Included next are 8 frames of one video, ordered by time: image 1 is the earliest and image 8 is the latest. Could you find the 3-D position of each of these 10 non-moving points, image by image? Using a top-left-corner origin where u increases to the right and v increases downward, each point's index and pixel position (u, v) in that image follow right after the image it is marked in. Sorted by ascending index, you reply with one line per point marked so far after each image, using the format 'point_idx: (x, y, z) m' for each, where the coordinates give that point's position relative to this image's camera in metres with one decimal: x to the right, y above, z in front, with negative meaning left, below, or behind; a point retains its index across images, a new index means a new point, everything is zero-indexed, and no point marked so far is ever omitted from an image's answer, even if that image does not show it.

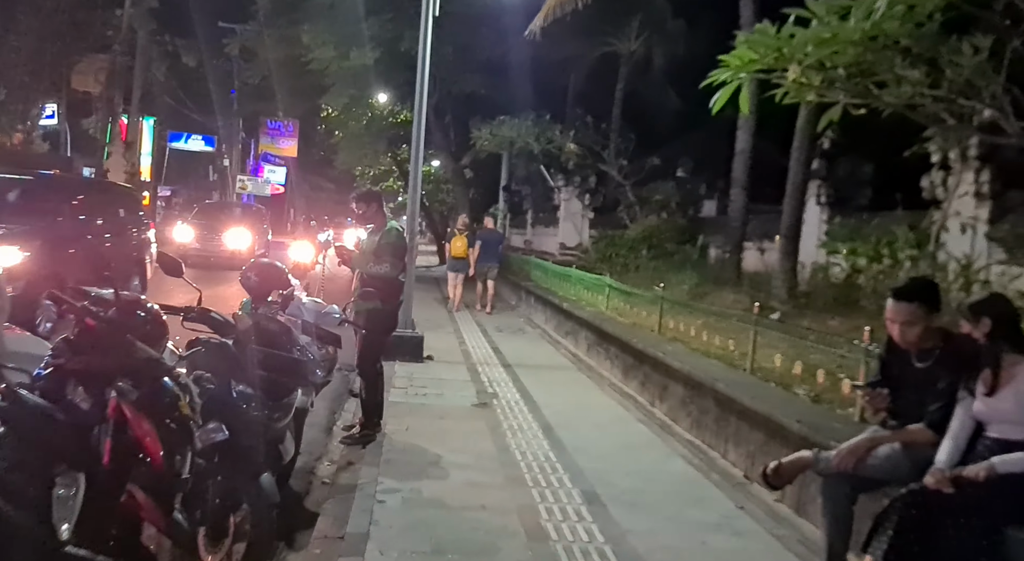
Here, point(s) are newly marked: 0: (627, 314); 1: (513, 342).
0: (+1.5, -0.5, +10.7) m
1: (0.0, -0.9, +11.9) m
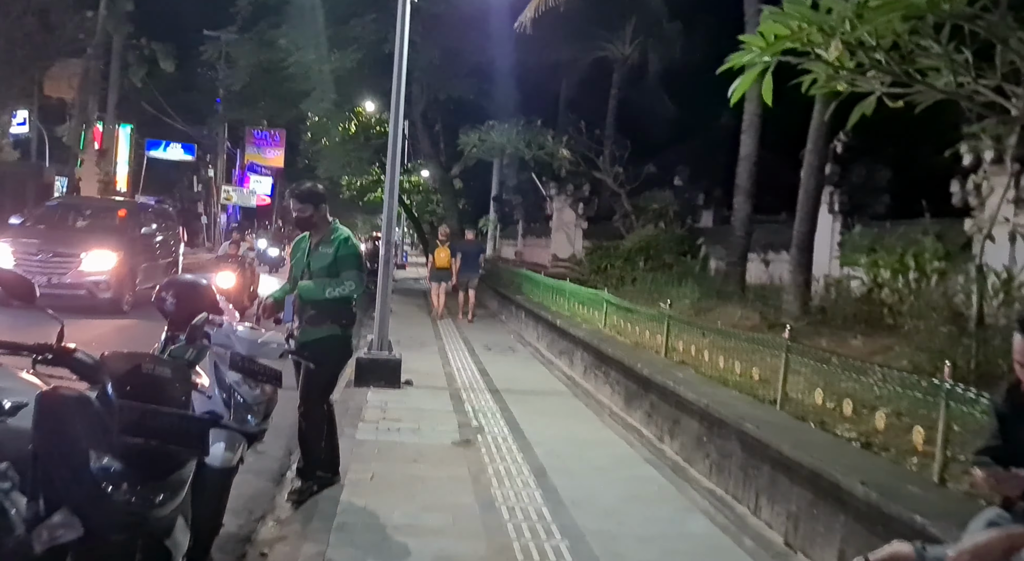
0: (+1.4, -0.7, +9.7) m
1: (-0.1, -1.1, +10.9) m
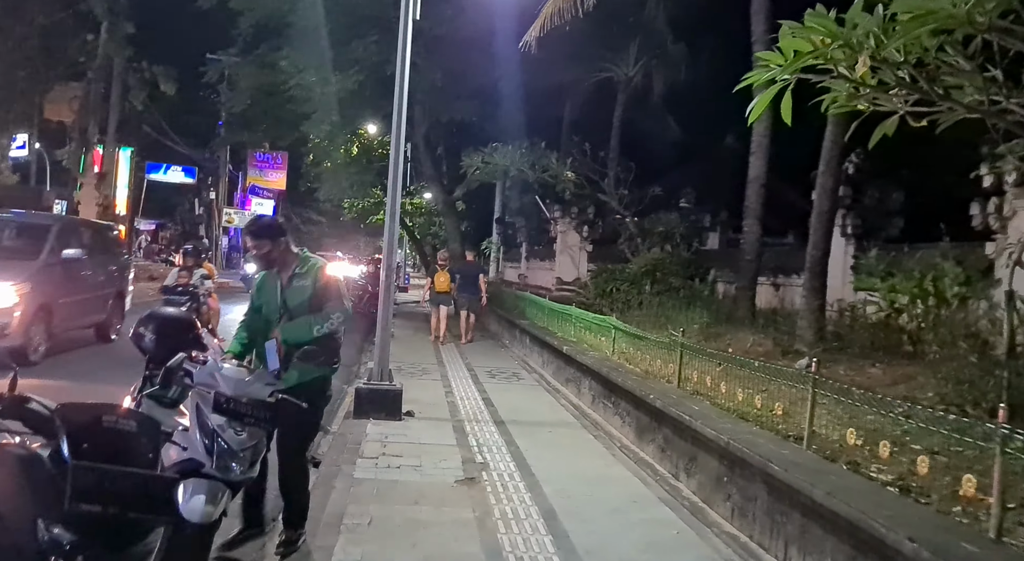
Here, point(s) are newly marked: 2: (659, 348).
0: (+1.5, -1.0, +9.3) m
1: (-0.1, -1.5, +10.5) m
2: (+1.6, -0.7, +8.7) m
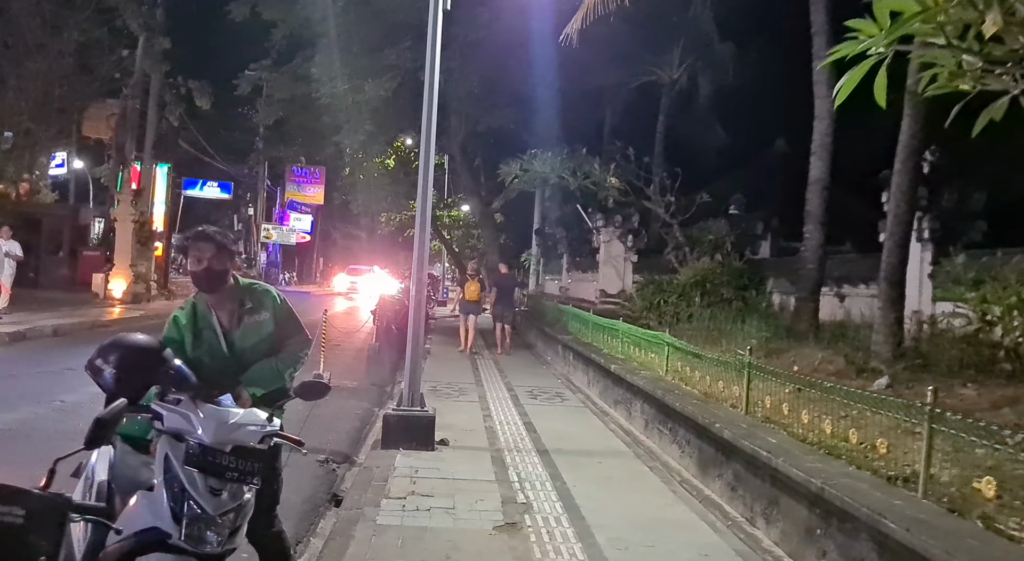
0: (+1.9, -1.1, +8.4) m
1: (+0.4, -1.6, +9.7) m
2: (+2.0, -0.9, +7.8) m
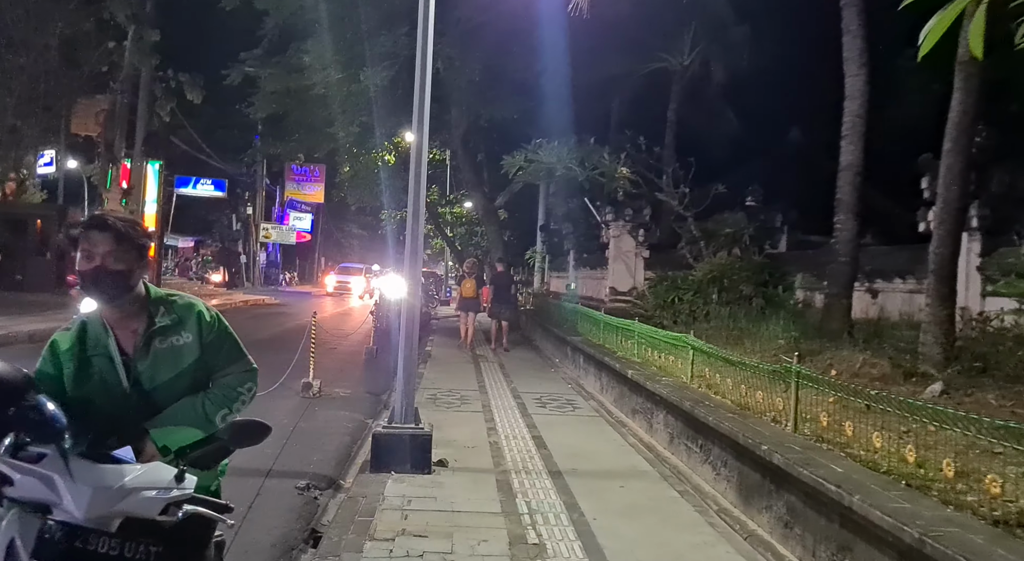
0: (+2.0, -1.0, +7.5) m
1: (+0.5, -1.6, +8.7) m
2: (+2.1, -0.8, +6.8) m
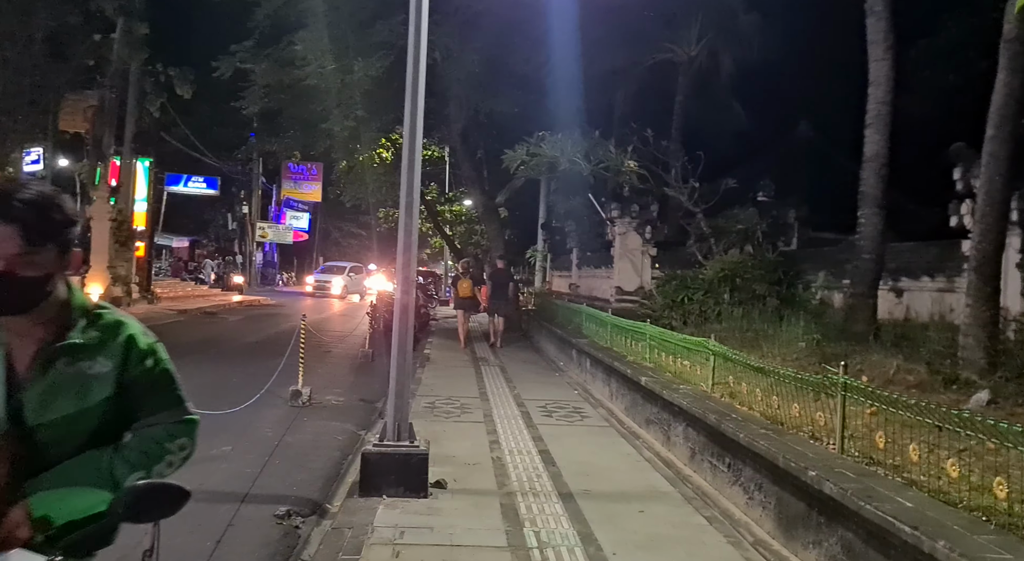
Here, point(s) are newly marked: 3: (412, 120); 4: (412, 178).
0: (+2.0, -1.0, +6.8) m
1: (+0.6, -1.6, +8.1) m
2: (+2.1, -0.8, +6.1) m
3: (-0.8, +1.3, +6.4) m
4: (-0.8, +0.8, +6.4) m
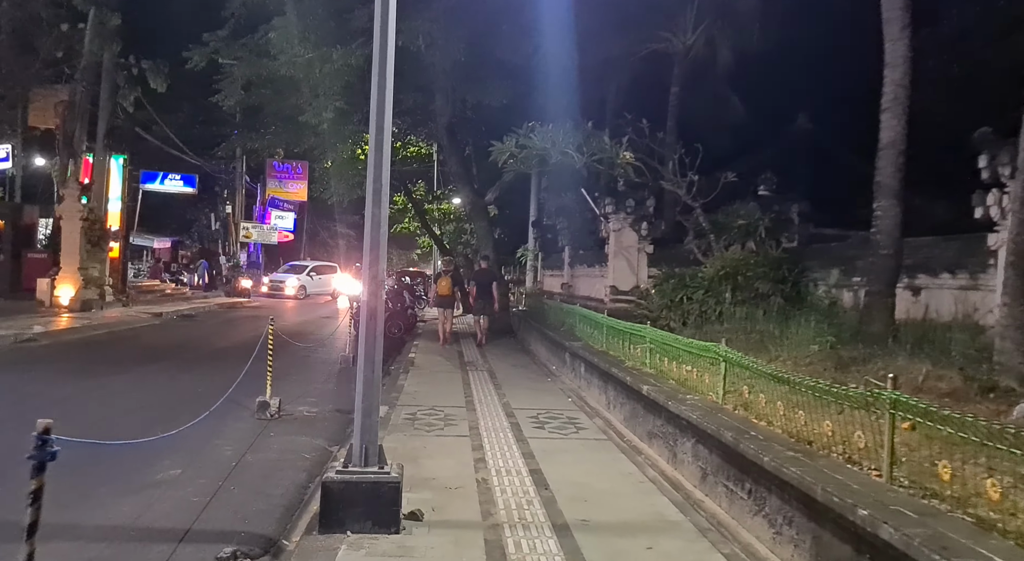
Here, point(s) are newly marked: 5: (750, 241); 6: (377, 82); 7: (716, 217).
0: (+1.9, -1.0, +6.0) m
1: (+0.5, -1.6, +7.2) m
2: (+2.0, -0.8, +5.4) m
3: (-0.9, +1.3, +5.6) m
4: (-0.9, +0.8, +5.5) m
5: (+4.0, +0.7, +13.6) m
6: (-0.9, +1.4, +5.7) m
7: (+3.8, +1.2, +15.1) m
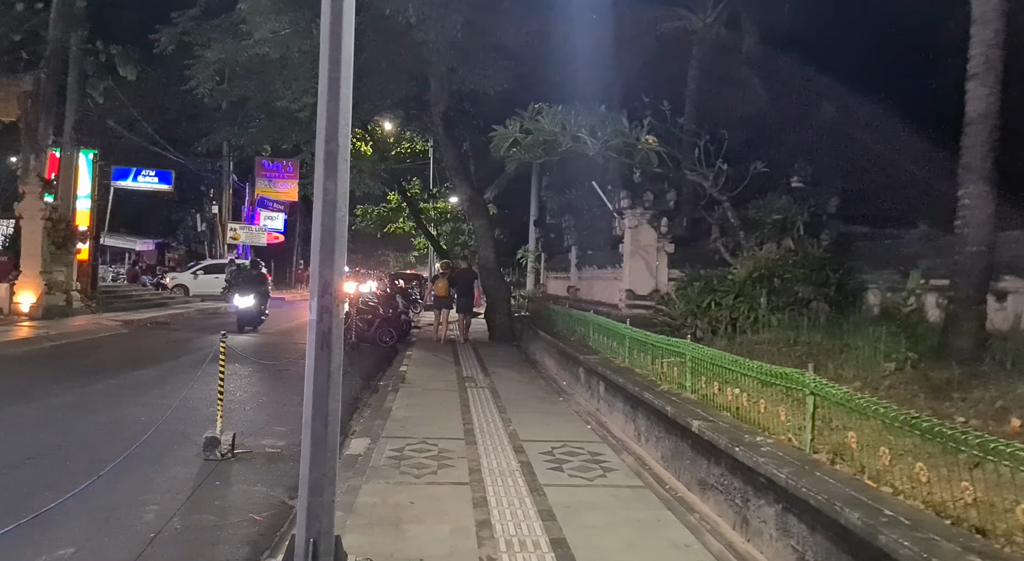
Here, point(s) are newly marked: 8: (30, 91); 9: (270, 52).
0: (+2.0, -1.1, +4.3) m
1: (+0.6, -1.6, +5.5) m
2: (+2.1, -0.8, +3.6) m
3: (-0.8, +1.3, +3.9) m
4: (-0.8, +0.8, +3.8) m
5: (+4.1, +0.6, +11.9) m
6: (-0.8, +1.3, +4.0) m
7: (+3.9, +1.2, +13.4) m
8: (-11.9, +4.7, +19.7) m
9: (-4.5, +4.3, +15.0) m
